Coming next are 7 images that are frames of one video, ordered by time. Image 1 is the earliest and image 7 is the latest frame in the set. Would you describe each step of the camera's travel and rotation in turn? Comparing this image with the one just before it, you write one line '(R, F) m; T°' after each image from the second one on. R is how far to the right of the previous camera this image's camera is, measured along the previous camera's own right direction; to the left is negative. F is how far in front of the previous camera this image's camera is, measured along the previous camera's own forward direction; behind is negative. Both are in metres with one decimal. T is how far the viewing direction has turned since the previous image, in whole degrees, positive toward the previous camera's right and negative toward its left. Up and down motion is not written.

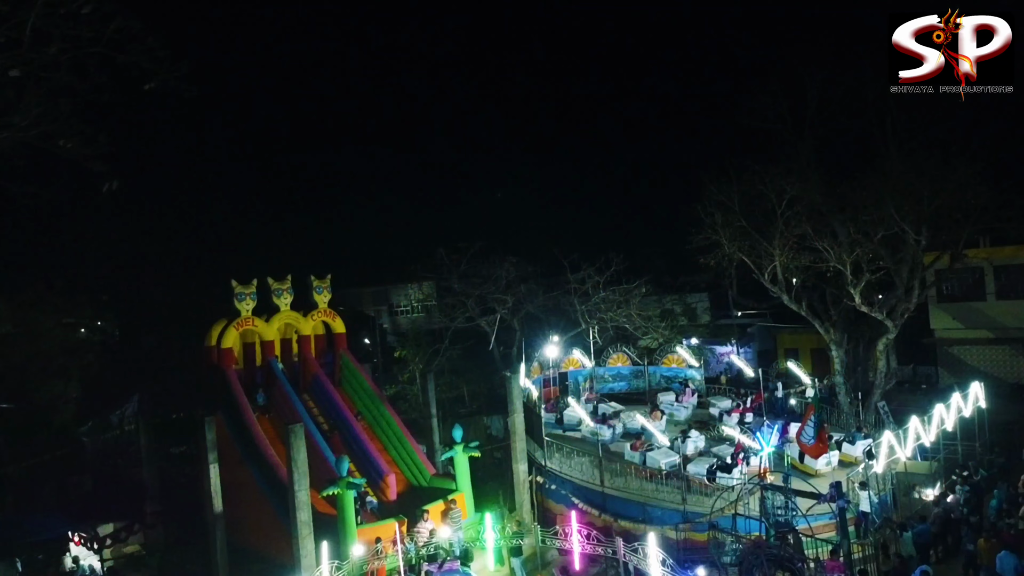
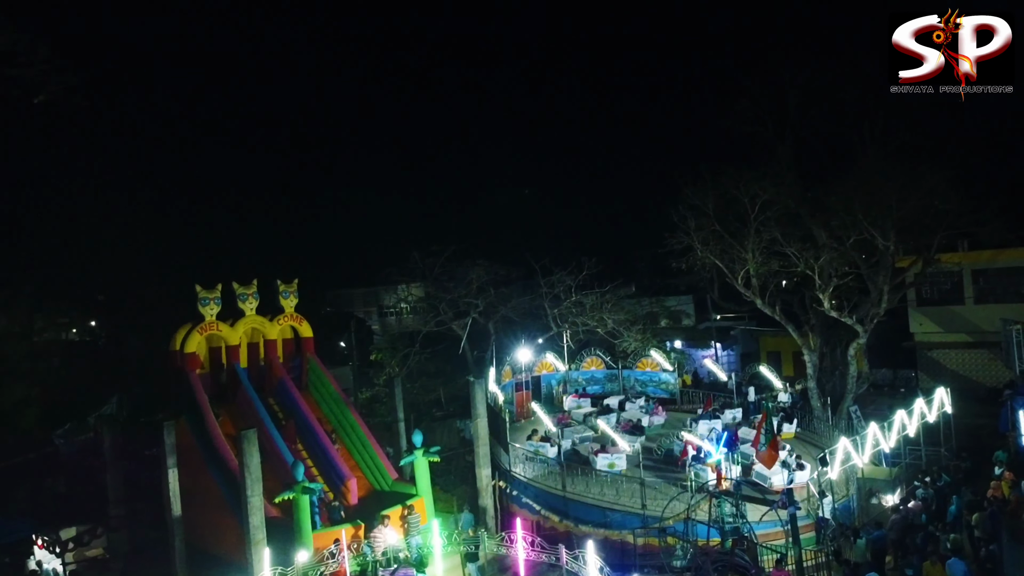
(+0.9, -0.1) m; 0°
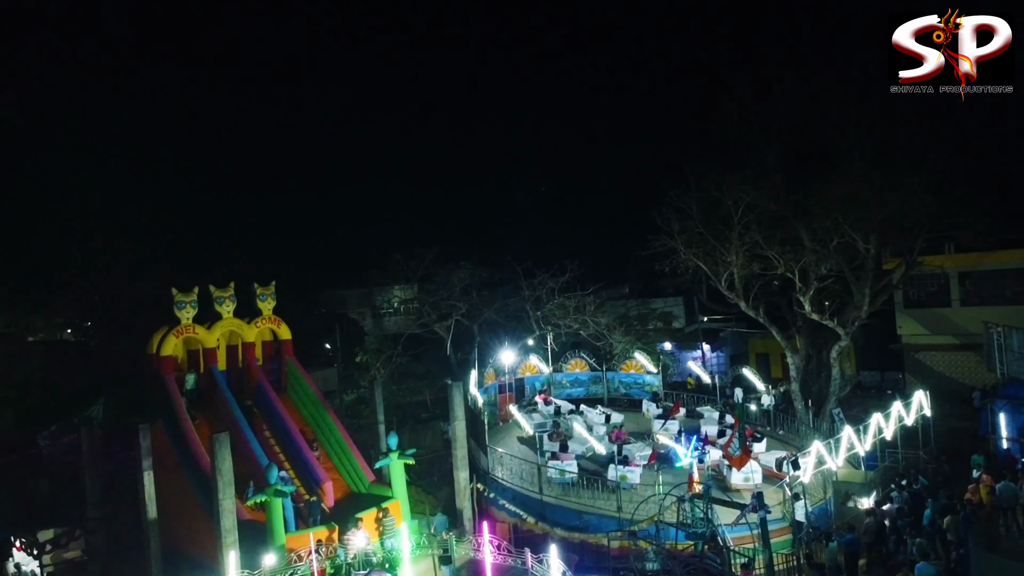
(+0.6, -0.1) m; 0°
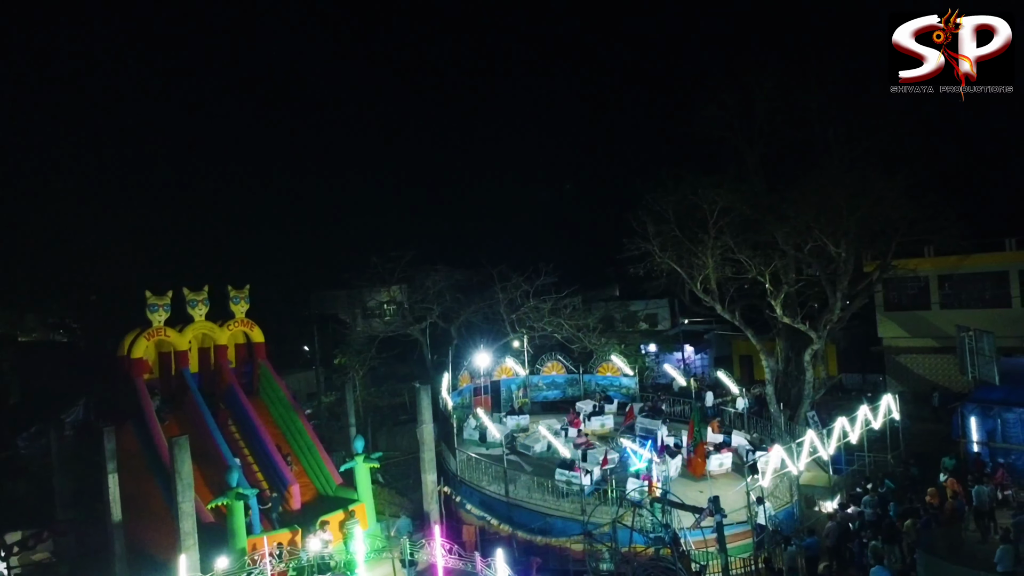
(+0.8, -0.1) m; 0°
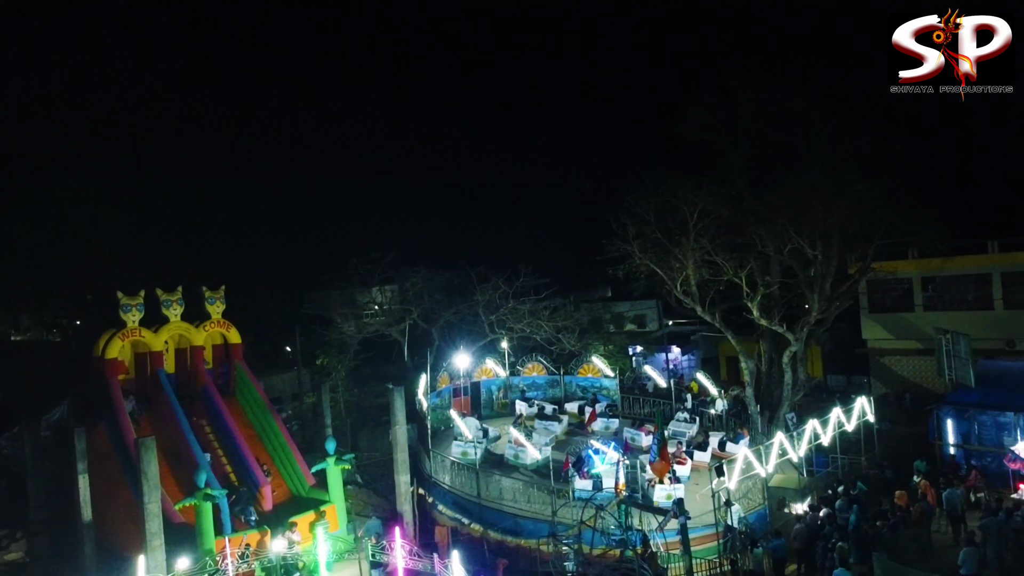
(+0.7, -0.1) m; 0°
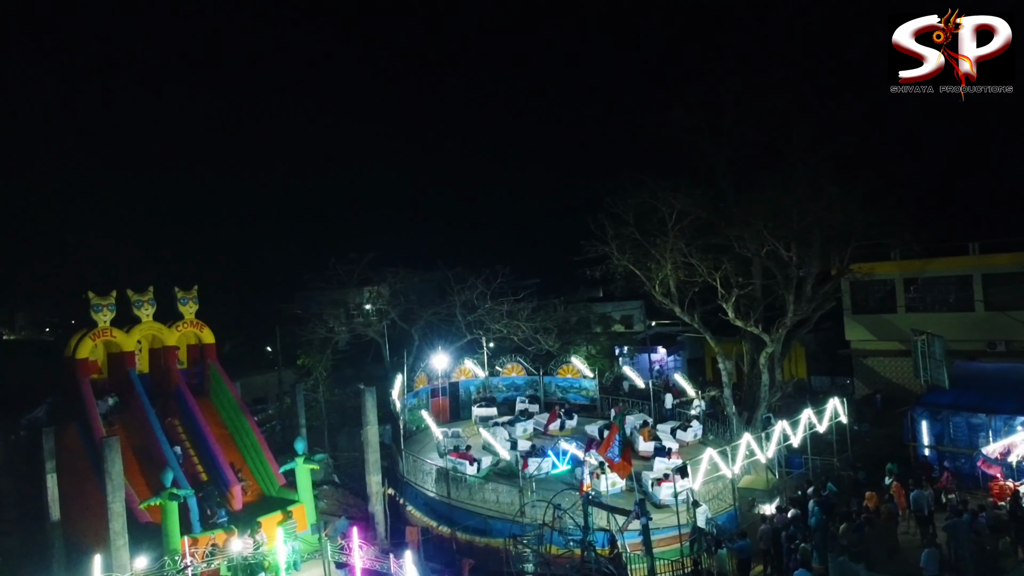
(+0.8, -0.1) m; 0°
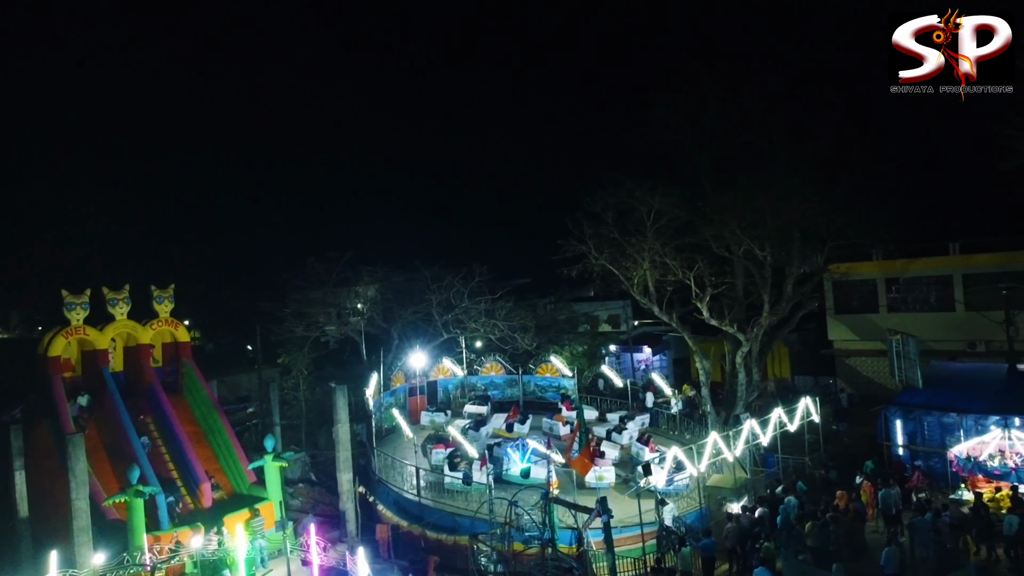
(+0.8, -0.1) m; 0°
